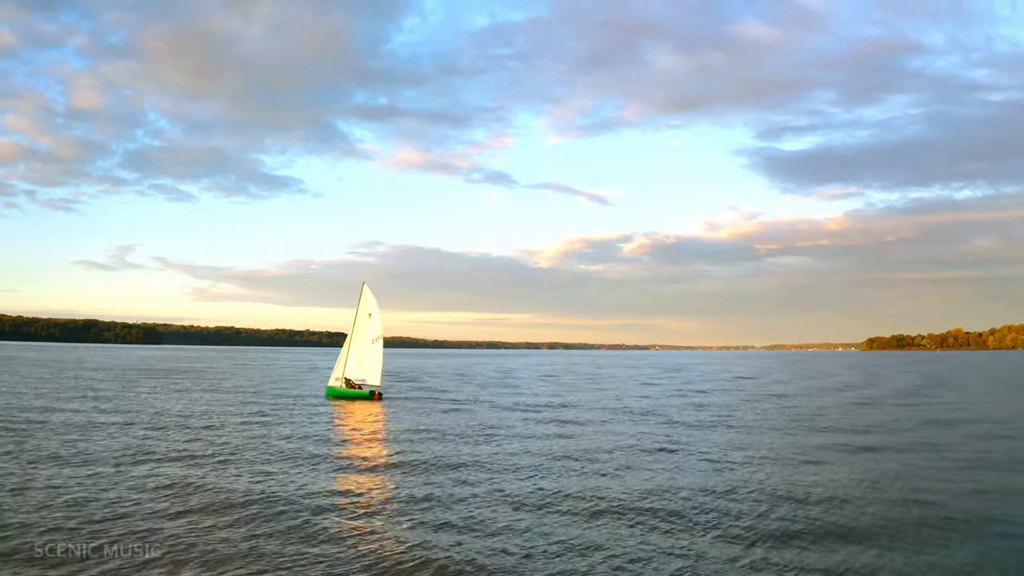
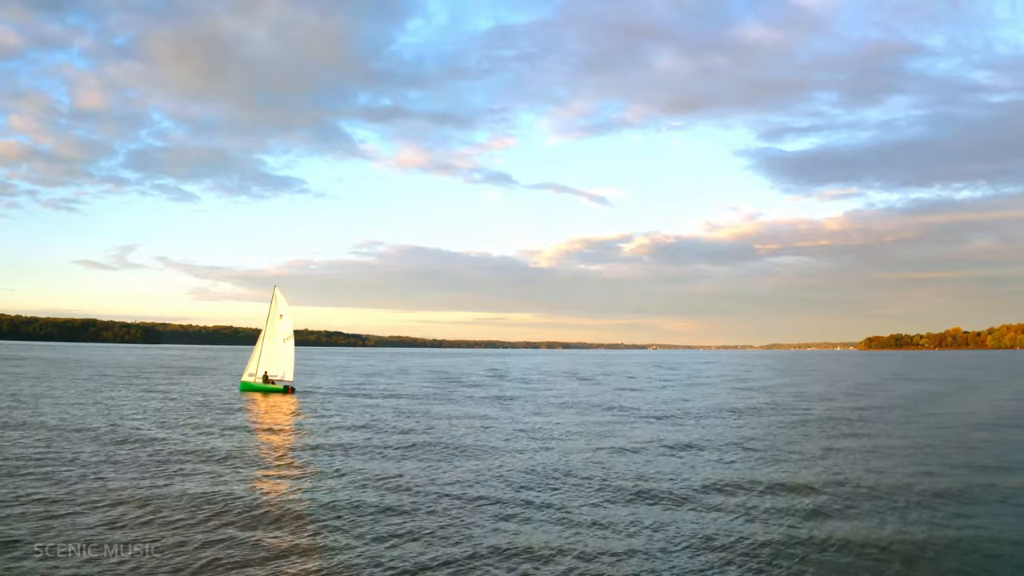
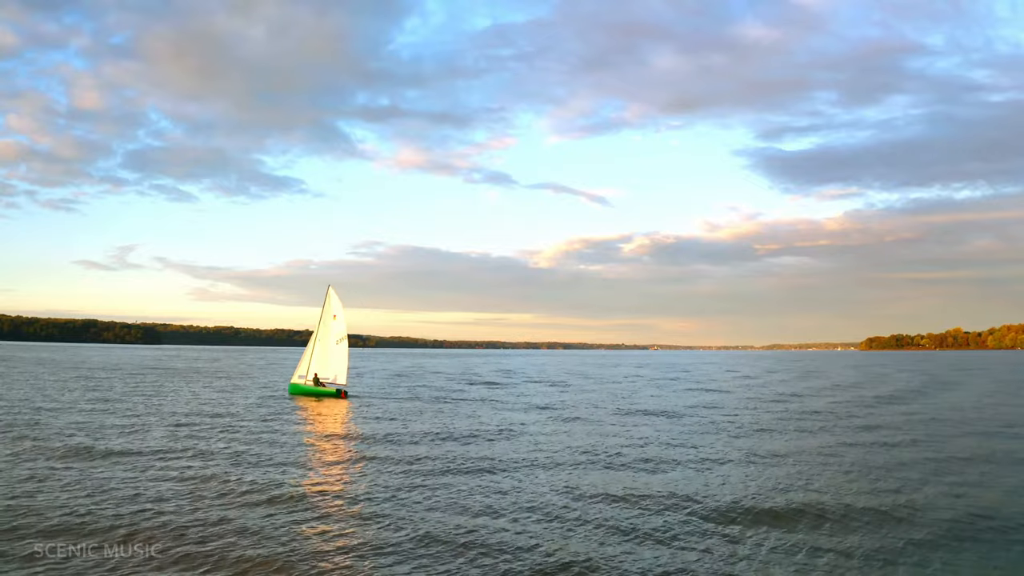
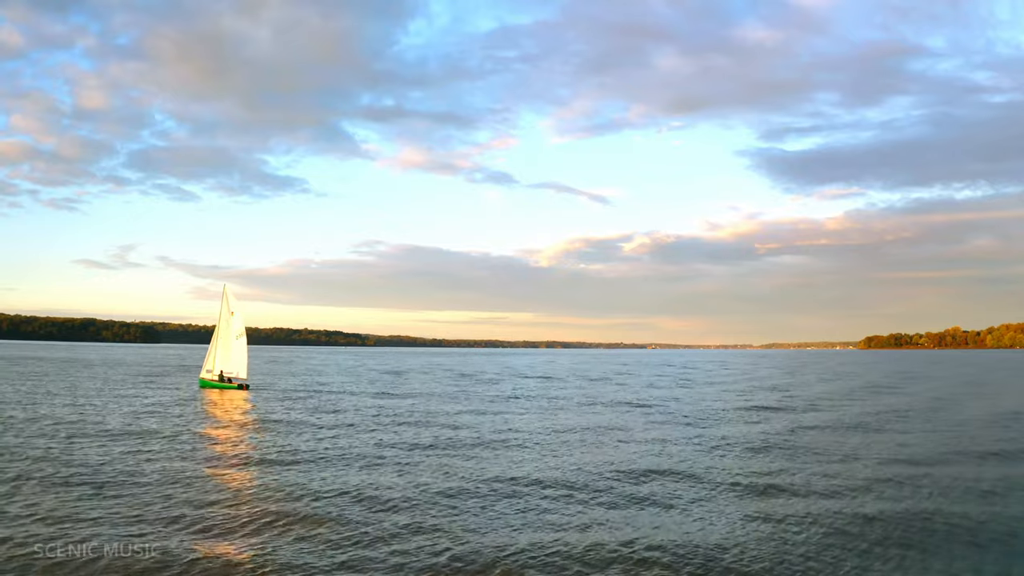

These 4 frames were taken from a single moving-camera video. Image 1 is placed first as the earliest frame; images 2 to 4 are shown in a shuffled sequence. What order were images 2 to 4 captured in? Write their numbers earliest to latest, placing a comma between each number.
3, 2, 4
